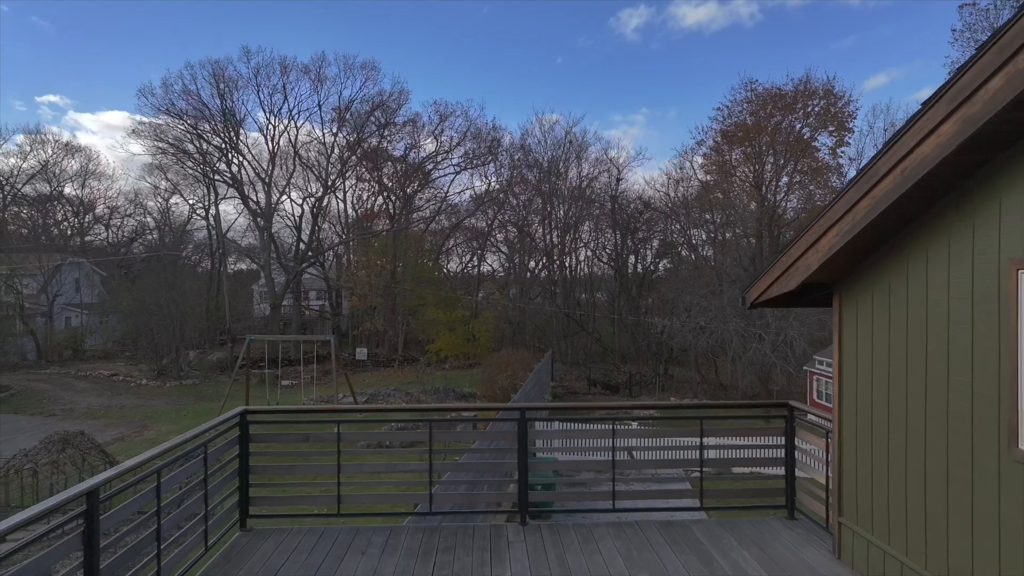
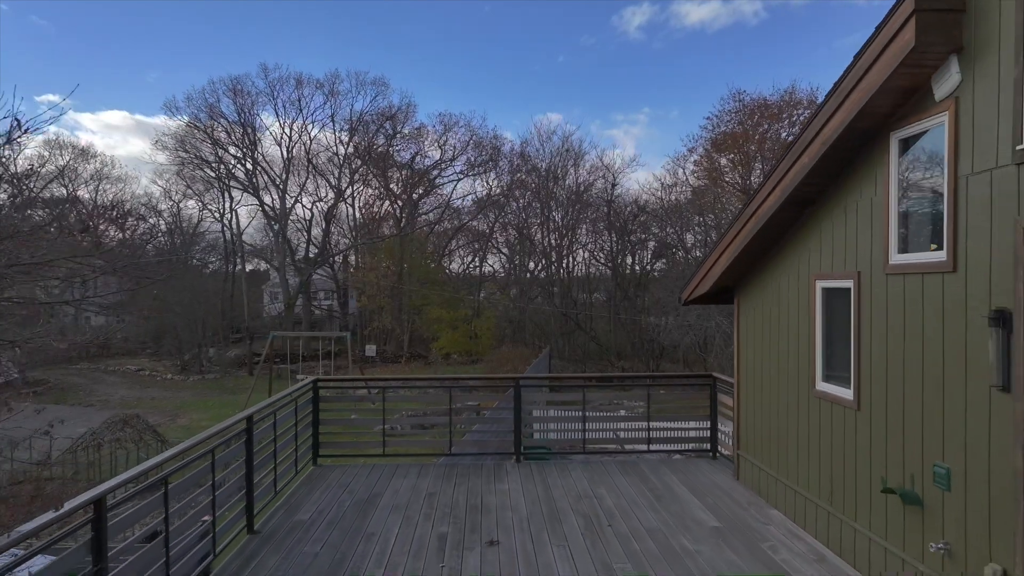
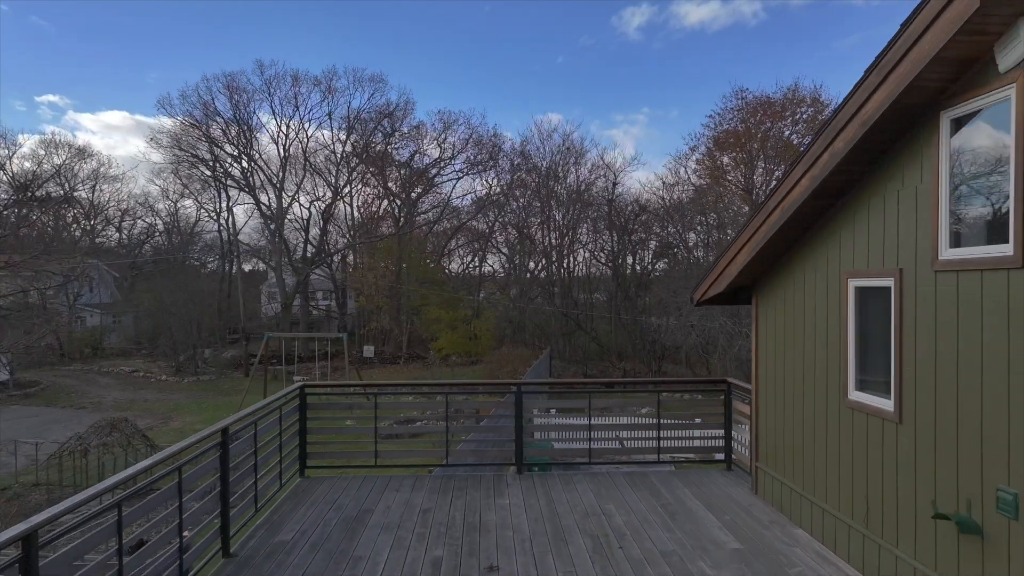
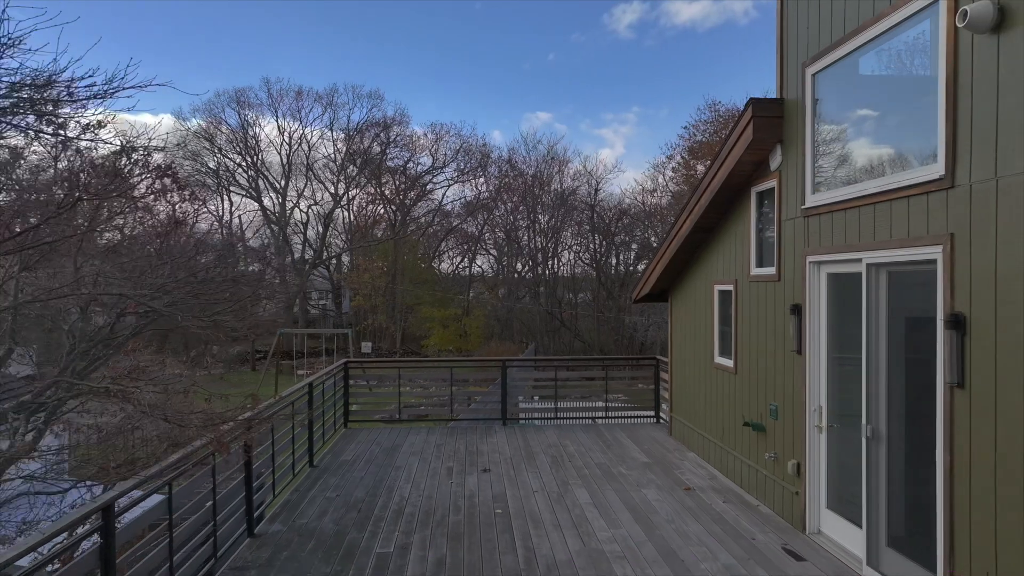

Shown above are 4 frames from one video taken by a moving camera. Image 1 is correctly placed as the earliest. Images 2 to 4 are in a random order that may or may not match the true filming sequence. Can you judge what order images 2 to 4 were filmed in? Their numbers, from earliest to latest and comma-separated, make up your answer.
3, 2, 4
